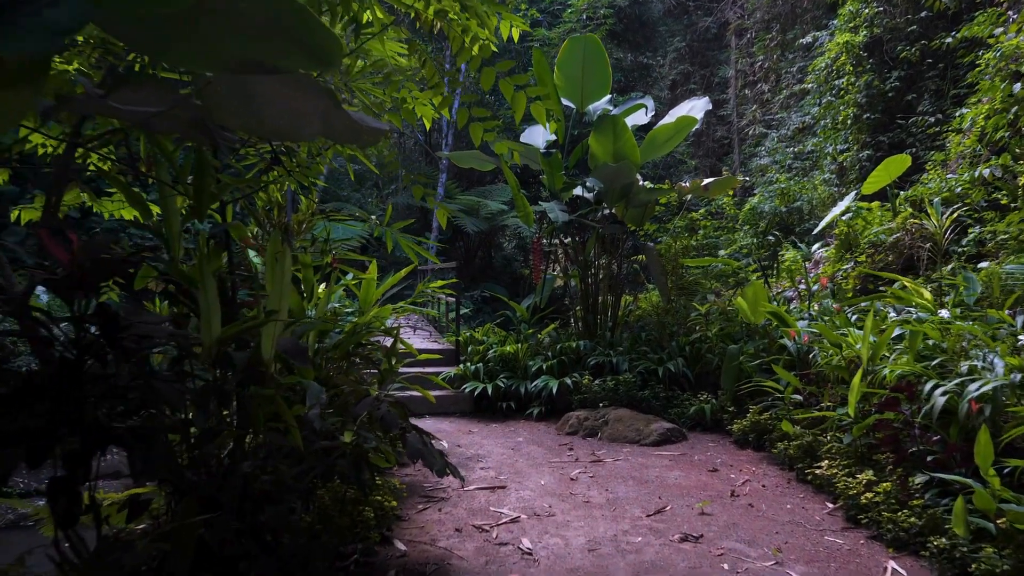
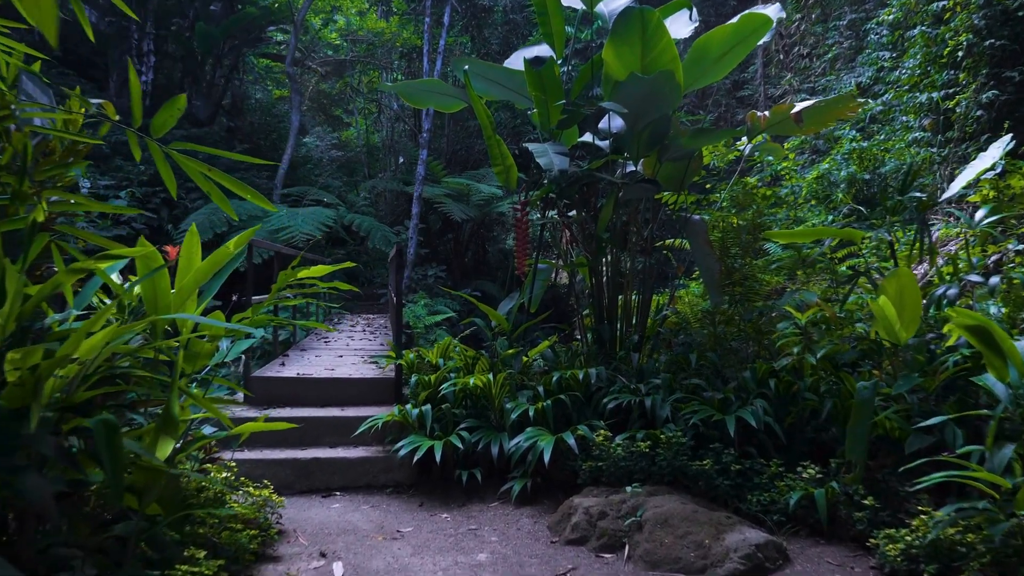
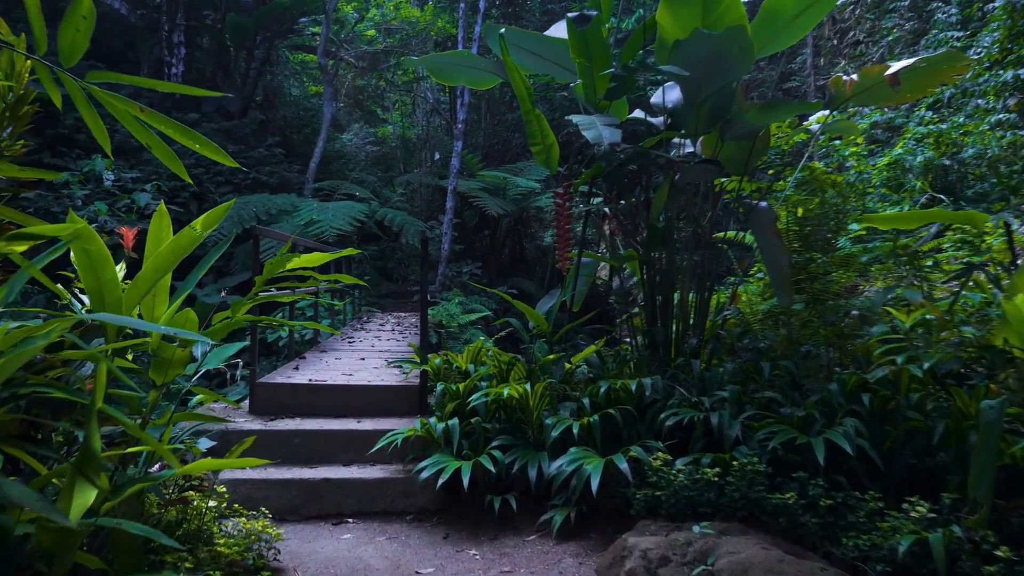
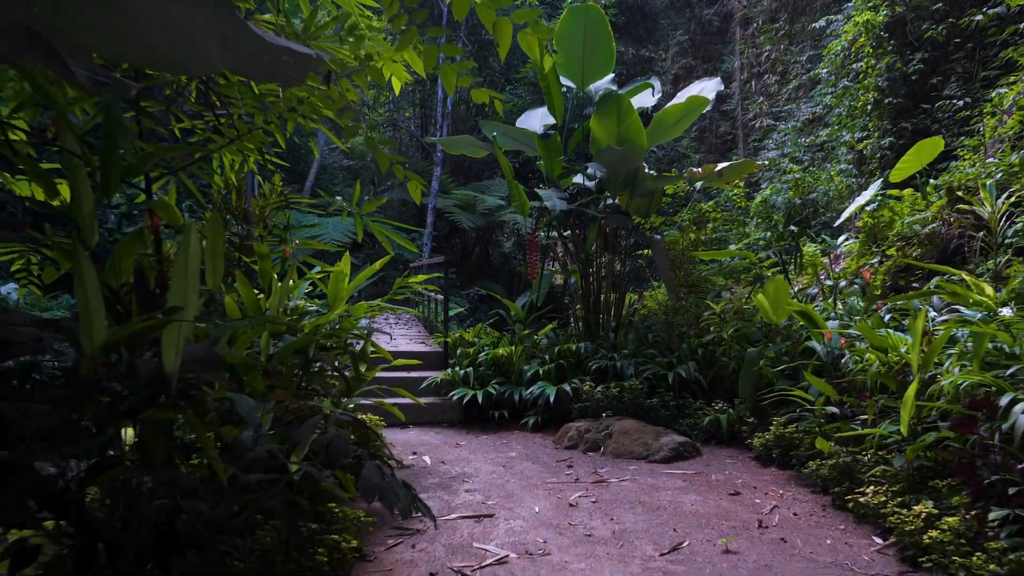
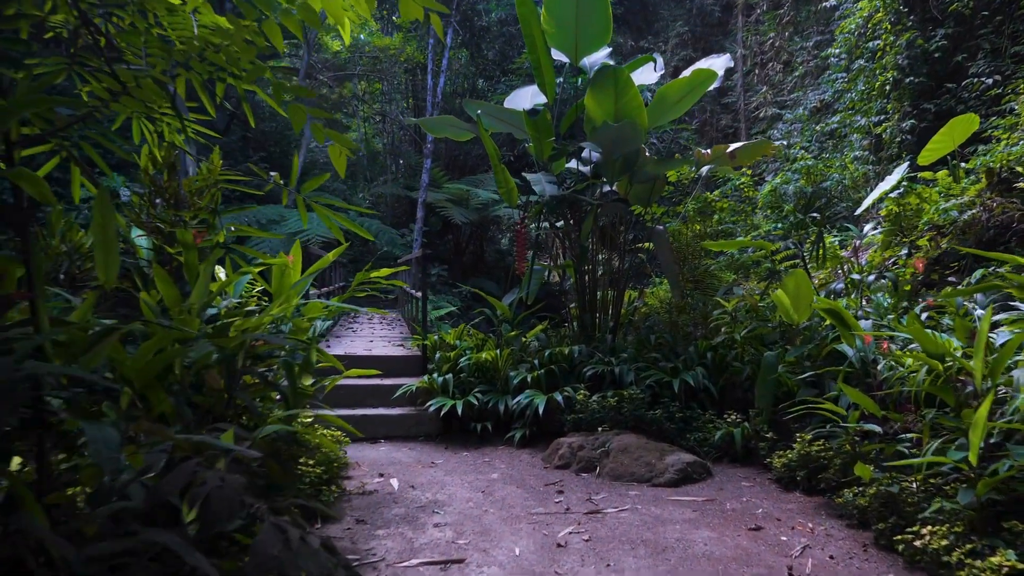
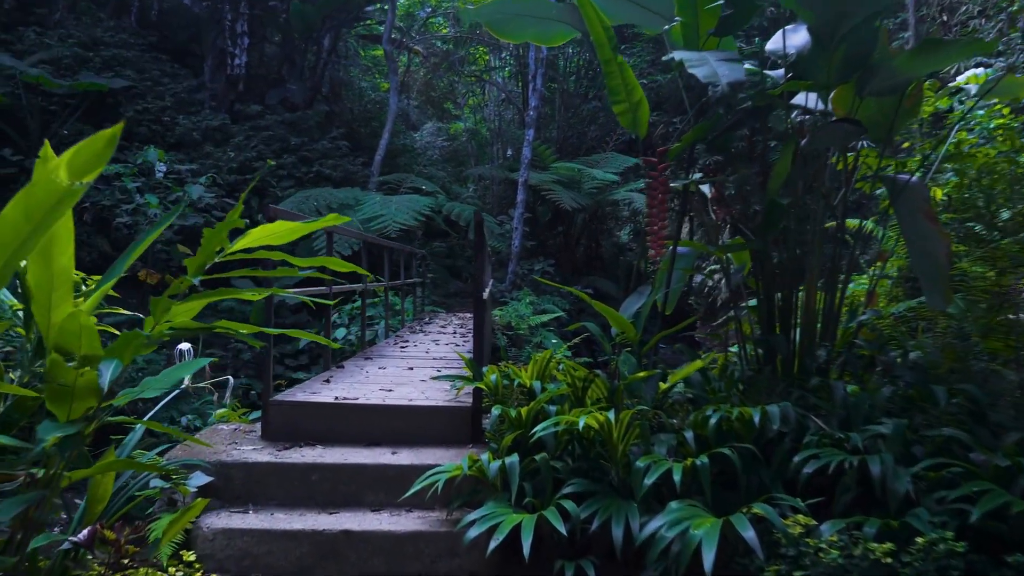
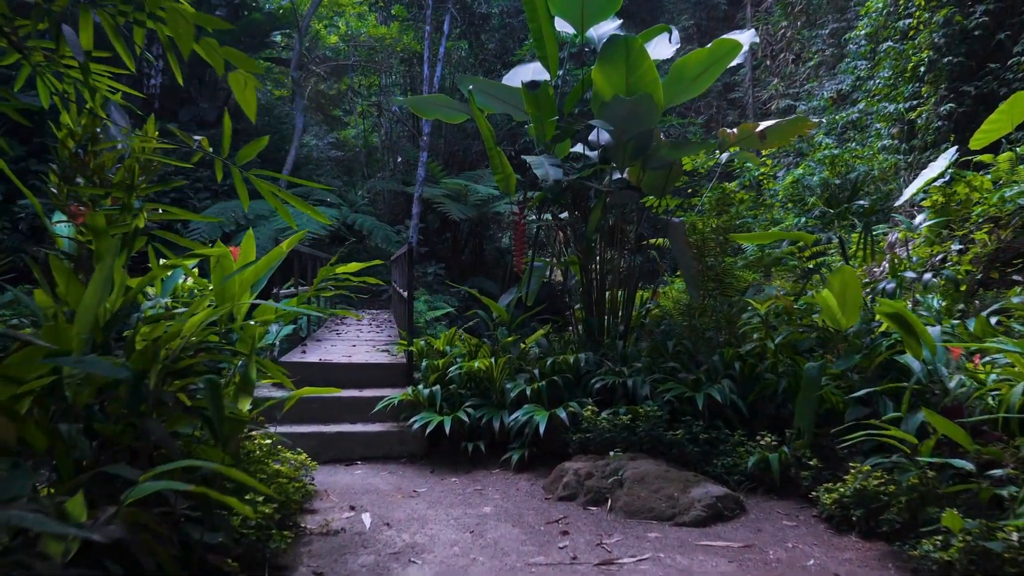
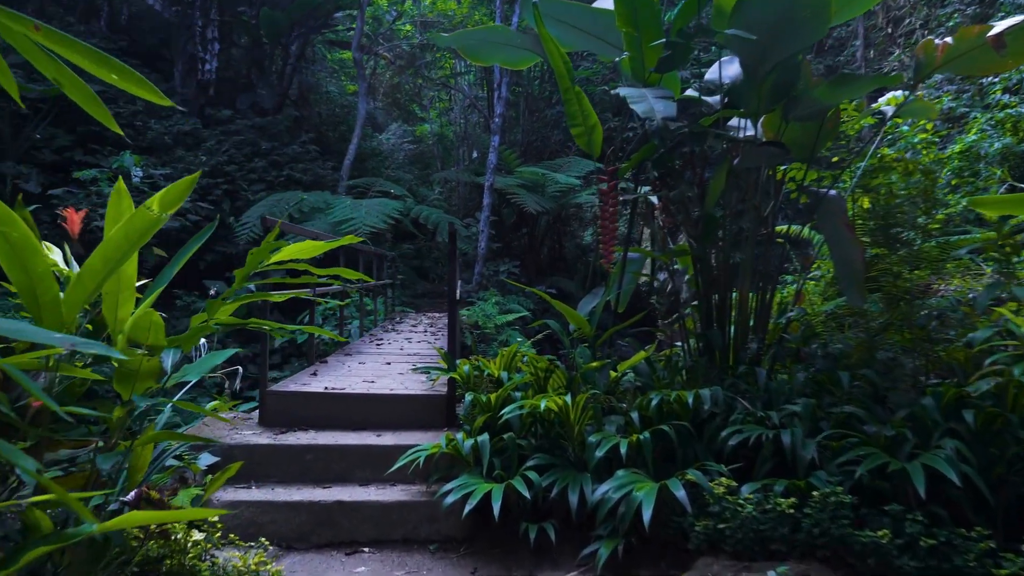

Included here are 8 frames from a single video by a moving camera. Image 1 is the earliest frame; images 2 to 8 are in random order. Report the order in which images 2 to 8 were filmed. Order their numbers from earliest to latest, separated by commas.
4, 5, 7, 2, 3, 8, 6
